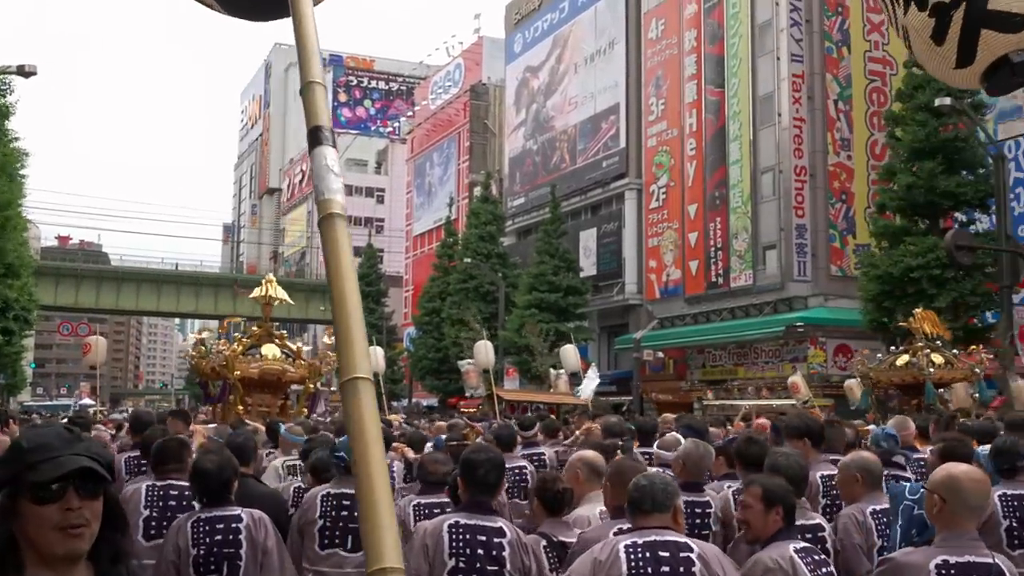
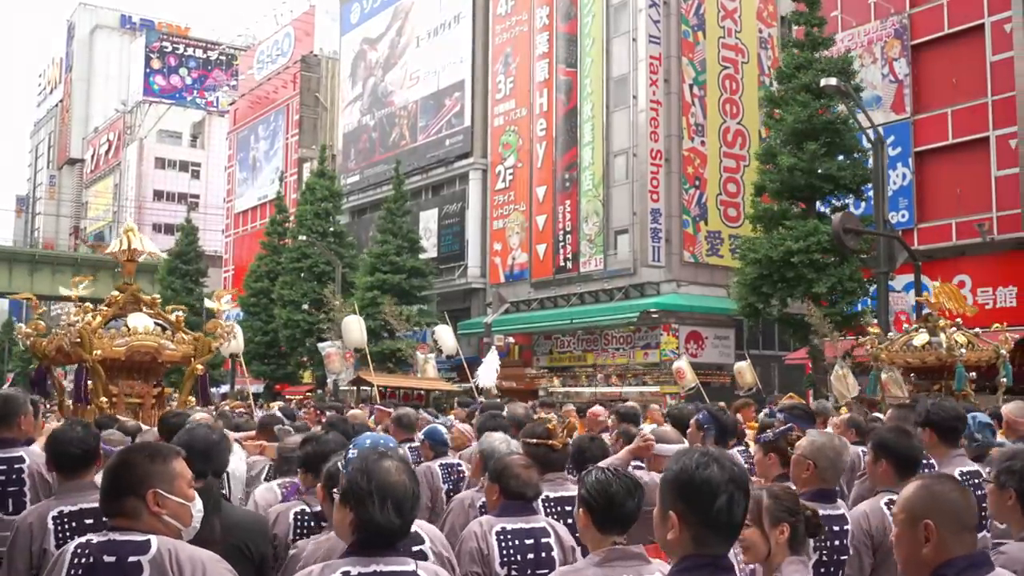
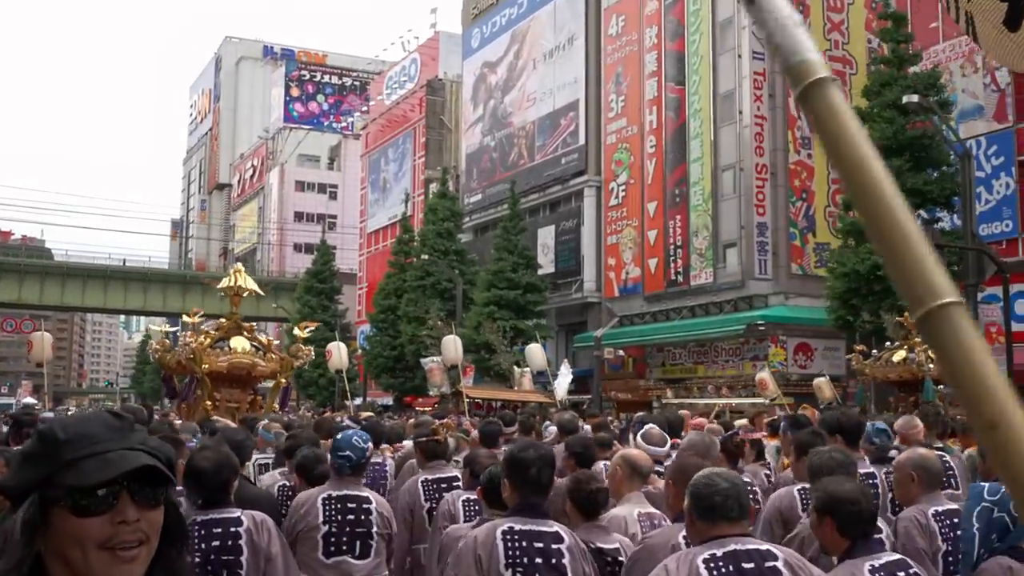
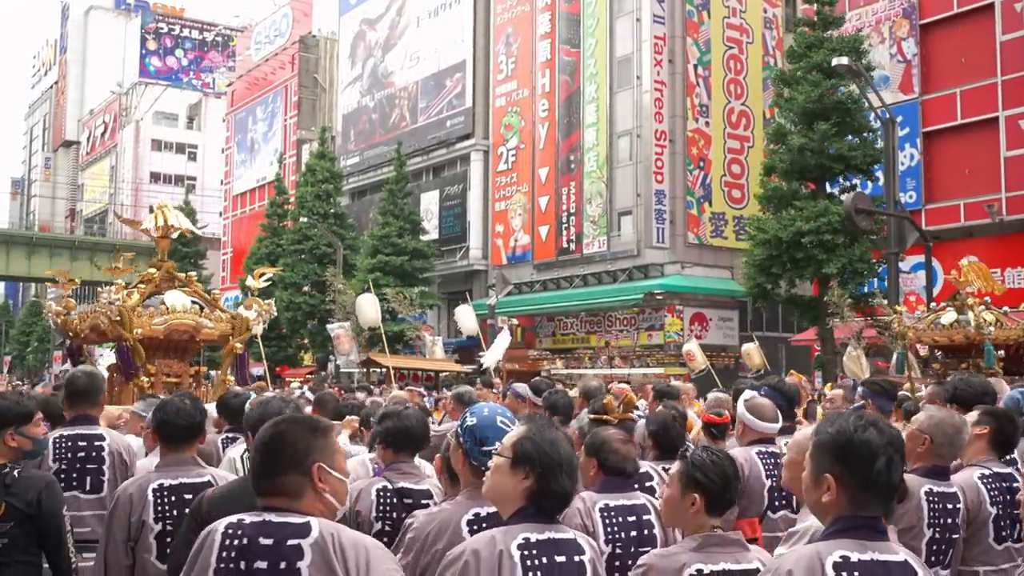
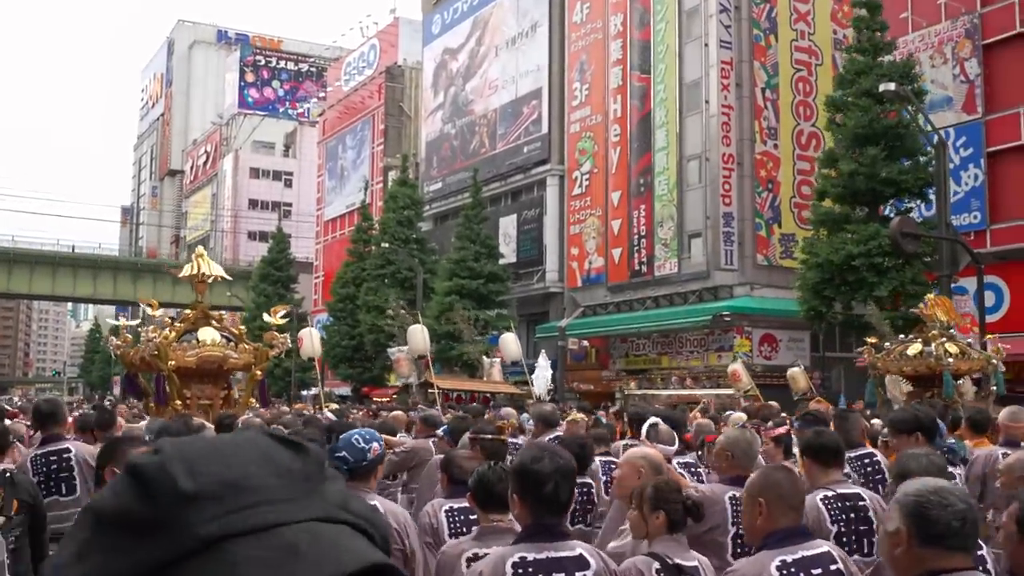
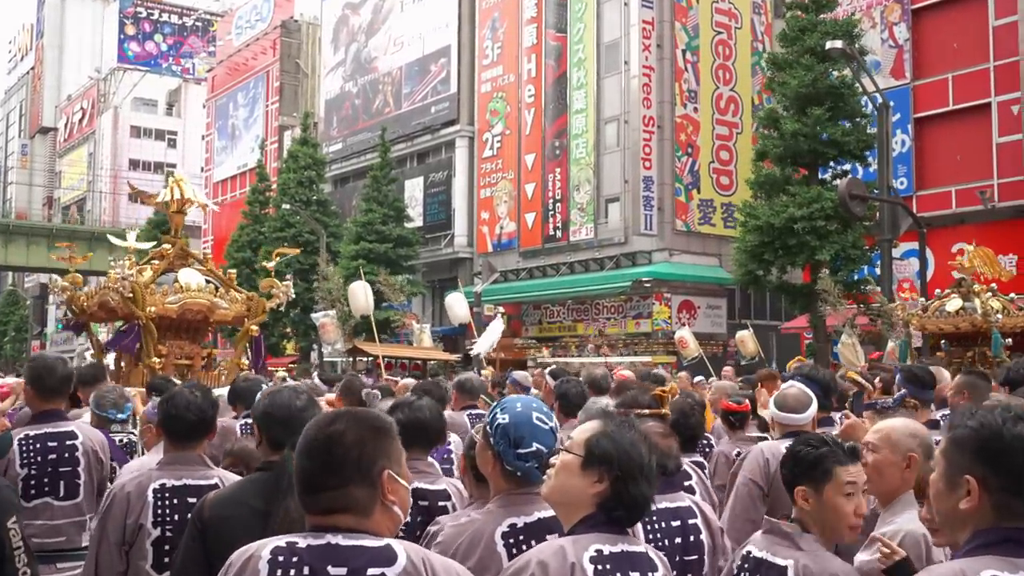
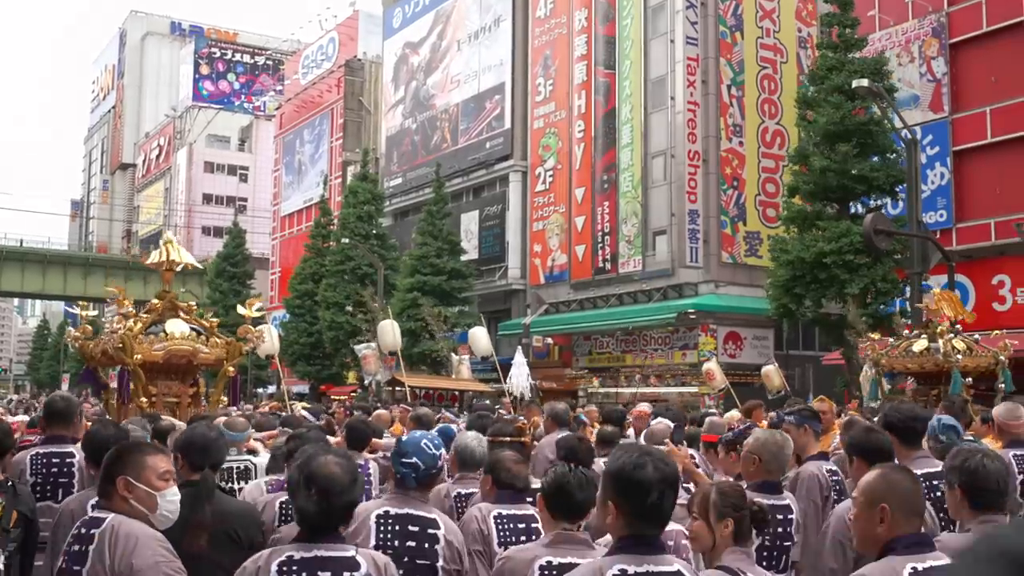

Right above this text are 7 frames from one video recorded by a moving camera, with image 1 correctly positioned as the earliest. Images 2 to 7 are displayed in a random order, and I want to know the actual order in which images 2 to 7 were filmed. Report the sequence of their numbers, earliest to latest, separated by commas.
3, 5, 7, 2, 4, 6
